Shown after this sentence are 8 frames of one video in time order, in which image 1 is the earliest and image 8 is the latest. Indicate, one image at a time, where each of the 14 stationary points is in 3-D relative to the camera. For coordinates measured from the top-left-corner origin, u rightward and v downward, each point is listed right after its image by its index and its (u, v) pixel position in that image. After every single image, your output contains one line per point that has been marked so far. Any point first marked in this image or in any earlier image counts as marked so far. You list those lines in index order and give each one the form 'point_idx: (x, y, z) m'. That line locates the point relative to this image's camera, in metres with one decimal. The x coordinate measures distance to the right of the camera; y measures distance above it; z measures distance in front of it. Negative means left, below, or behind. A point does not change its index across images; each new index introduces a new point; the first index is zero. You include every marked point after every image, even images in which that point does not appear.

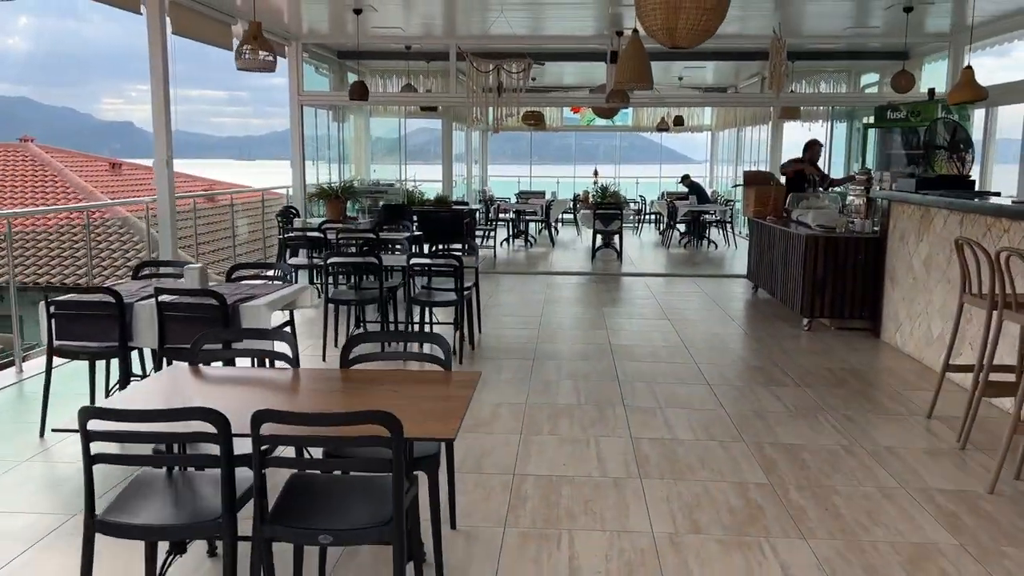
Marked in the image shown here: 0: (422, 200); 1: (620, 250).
0: (-1.2, +1.1, +10.6) m
1: (+1.4, +0.5, +10.8) m
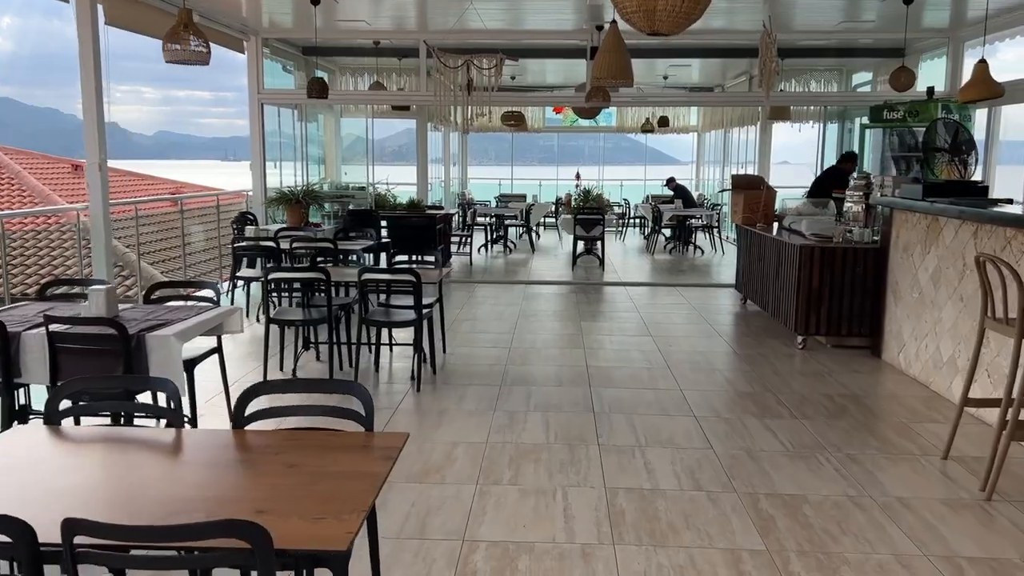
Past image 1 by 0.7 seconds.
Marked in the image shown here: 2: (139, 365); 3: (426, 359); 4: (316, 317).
0: (-1.5, +1.0, +10.0) m
1: (+1.1, +0.4, +10.3) m
2: (-1.4, -0.3, +3.1) m
3: (-0.5, -0.4, +5.1) m
4: (-1.1, -0.2, +4.6) m
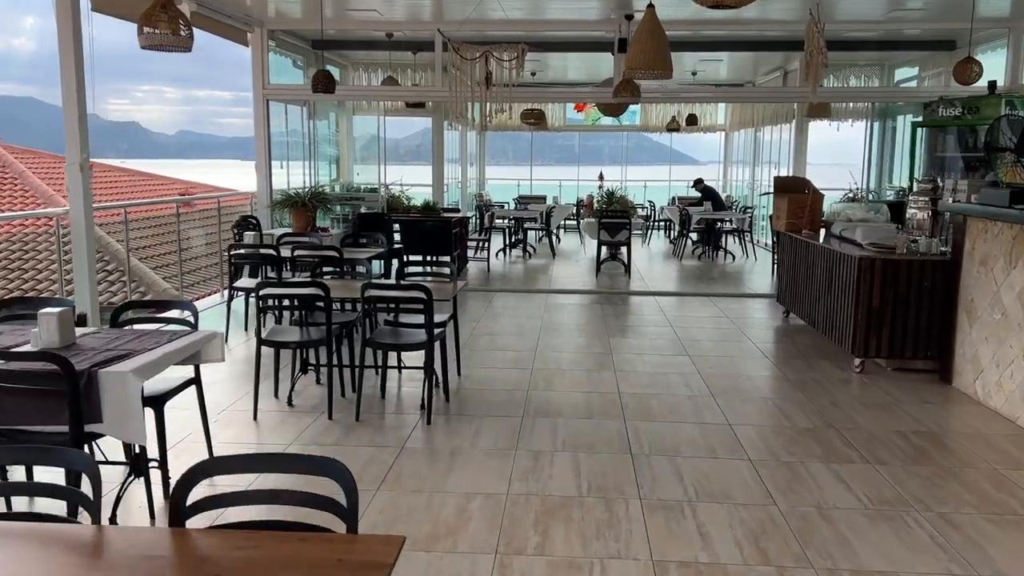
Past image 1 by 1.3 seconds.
0: (-1.2, +0.9, +9.5) m
1: (+1.4, +0.3, +9.7) m
2: (-1.3, -0.4, +2.6) m
3: (-0.4, -0.5, +4.6) m
4: (-1.0, -0.3, +4.1) m
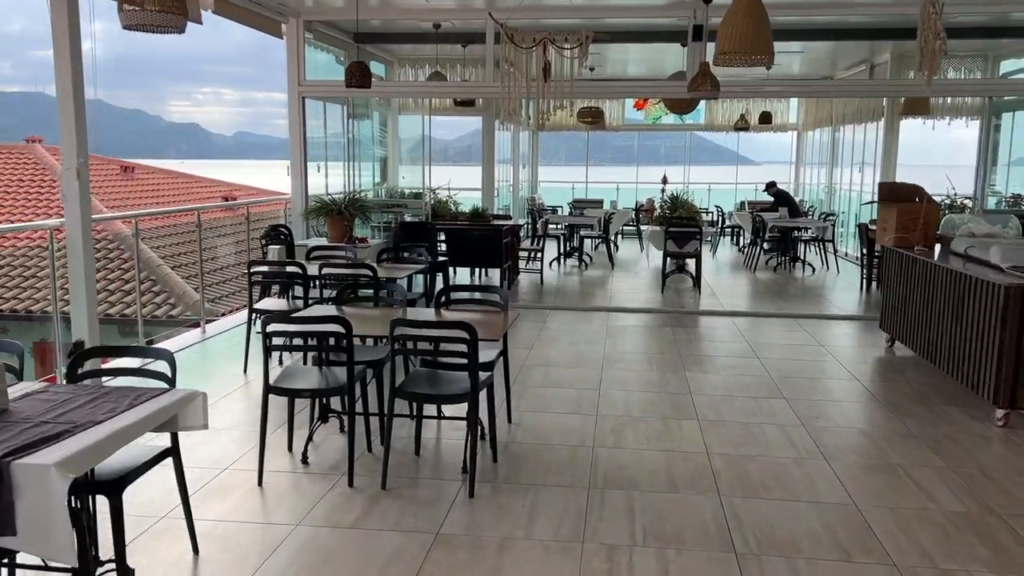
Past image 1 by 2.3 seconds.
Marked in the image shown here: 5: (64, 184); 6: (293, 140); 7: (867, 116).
0: (-0.6, +0.8, +8.8) m
1: (+1.9, +0.1, +8.8) m
2: (-1.2, -0.5, +1.9) m
3: (-0.1, -0.7, +3.8) m
4: (-0.7, -0.4, +3.3) m
5: (-2.4, +0.5, +4.4) m
6: (-2.0, +1.4, +7.7) m
7: (+4.5, +2.2, +10.4) m
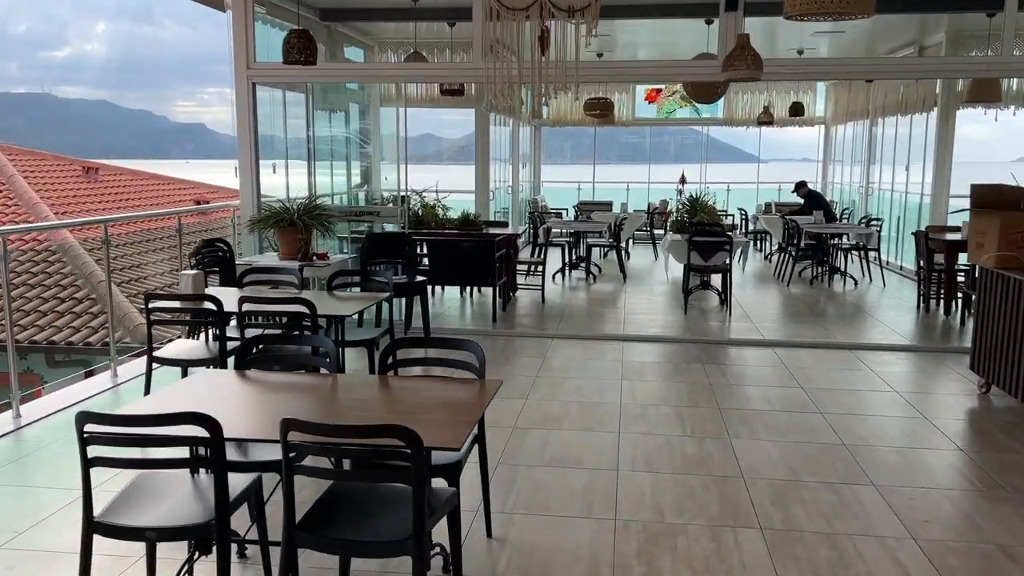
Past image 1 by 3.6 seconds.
0: (-0.7, +0.6, +7.5) m
1: (+1.9, 0.0, +7.5) m
2: (-1.2, -0.7, +0.6) m
3: (-0.2, -0.9, +2.5) m
4: (-0.8, -0.6, +2.1) m
5: (-2.5, +0.4, +3.2) m
6: (-2.1, +1.2, +6.5) m
7: (+4.5, +2.0, +9.1) m
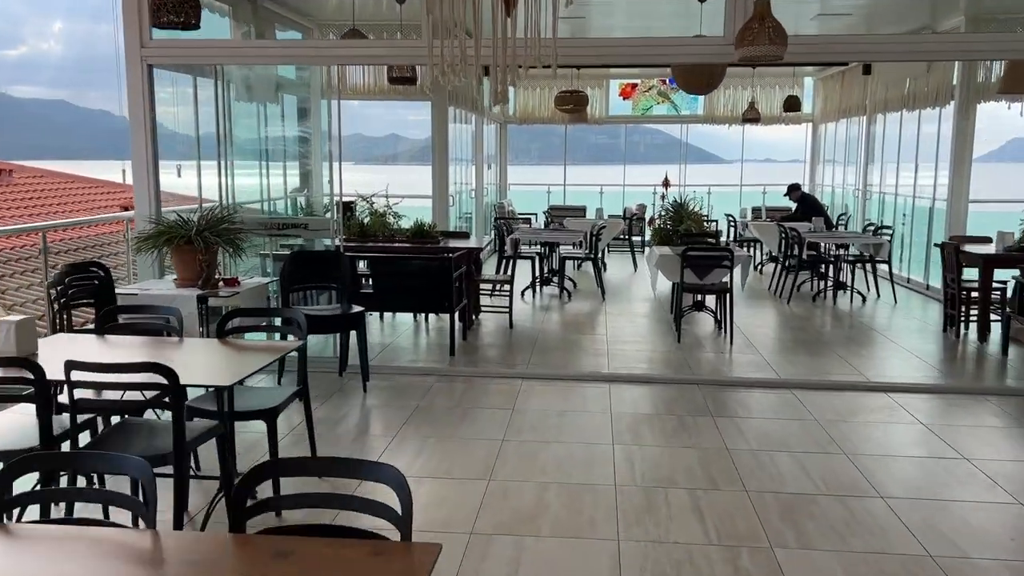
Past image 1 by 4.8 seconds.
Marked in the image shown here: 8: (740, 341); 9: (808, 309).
0: (-1.0, +0.4, +6.4) m
1: (+1.6, -0.2, +6.5) m
2: (-1.3, -0.9, -0.5) m
3: (-0.3, -1.0, +1.4) m
4: (-0.9, -0.8, +0.9) m
5: (-2.6, +0.2, +2.0) m
6: (-2.3, +1.0, +5.3) m
7: (+4.1, +1.9, +8.2) m
8: (+1.7, -0.4, +6.1) m
9: (+2.7, -0.2, +7.5) m
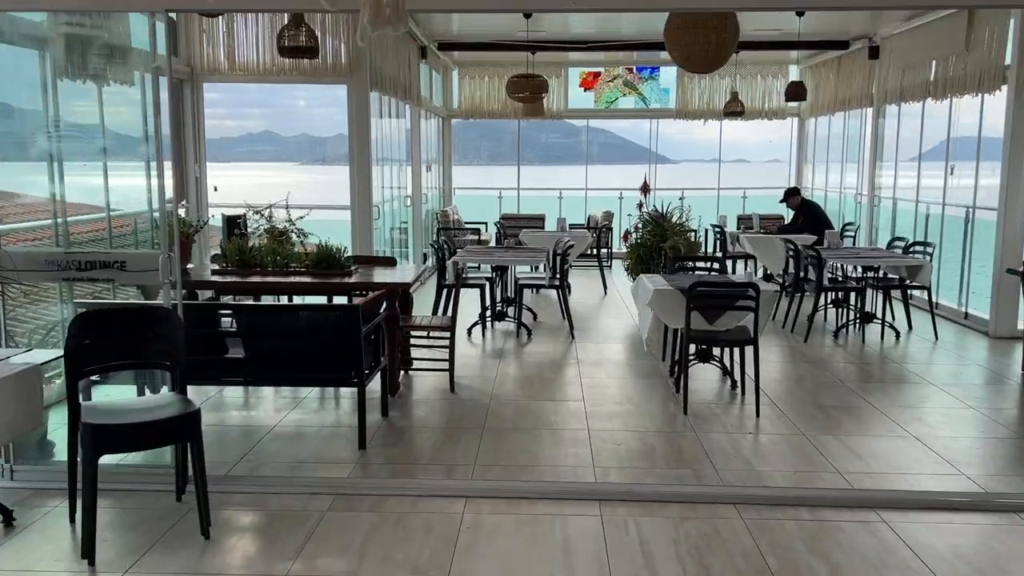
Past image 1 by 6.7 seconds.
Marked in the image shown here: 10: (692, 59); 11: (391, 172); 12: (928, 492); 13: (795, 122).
0: (-1.3, +0.2, +4.6) m
1: (+1.3, -0.5, +4.8) m
2: (-1.2, -1.2, -2.3) m
3: (-0.3, -1.3, -0.3) m
4: (-0.9, -1.0, -0.8) m
5: (-2.7, -0.1, +0.1) m
6: (-2.6, +0.7, +3.4) m
7: (+3.6, +1.6, +6.7) m
8: (+1.4, -0.7, +4.5) m
9: (+2.3, -0.4, +6.0) m
10: (+0.9, +1.2, +4.3) m
11: (-1.1, +1.1, +7.7) m
12: (+1.7, -0.9, +3.2) m
13: (+3.8, +2.3, +11.1) m
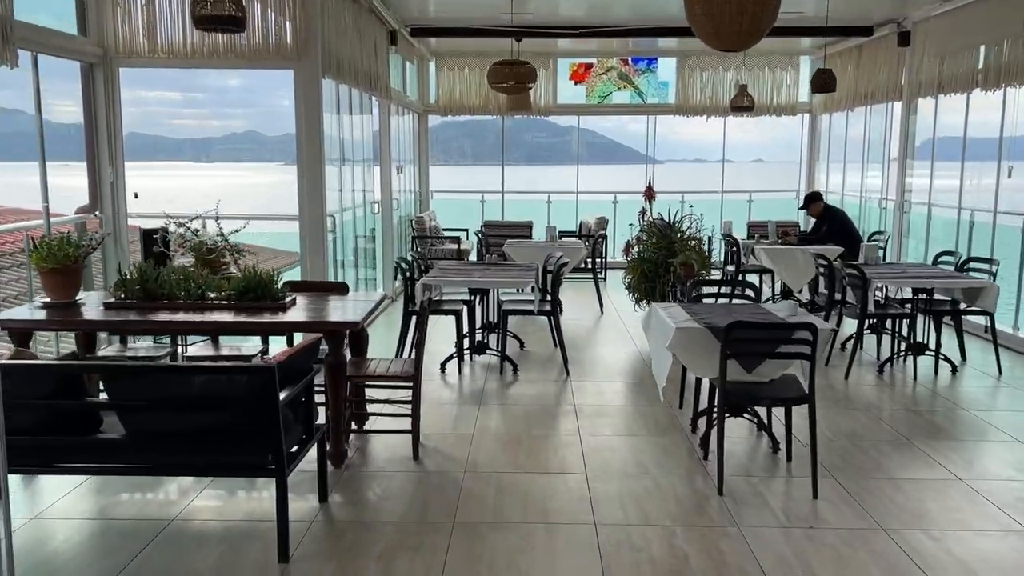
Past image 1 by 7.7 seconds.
0: (-1.4, 0.0, +3.5) m
1: (+1.2, -0.6, +3.8) m
2: (-1.1, -1.3, -3.4) m
3: (-0.3, -1.5, -1.4) m
4: (-0.9, -1.2, -1.9) m
5: (-2.7, -0.3, -1.0) m
6: (-2.7, +0.5, +2.3) m
7: (+3.5, +1.5, +5.7) m
8: (+1.3, -0.8, +3.5) m
9: (+2.2, -0.6, +5.0) m
10: (+0.8, +1.0, +3.3) m
11: (-1.3, +0.9, +6.7) m
12: (+1.6, -1.0, +2.2) m
13: (+3.6, +2.1, +10.2) m
